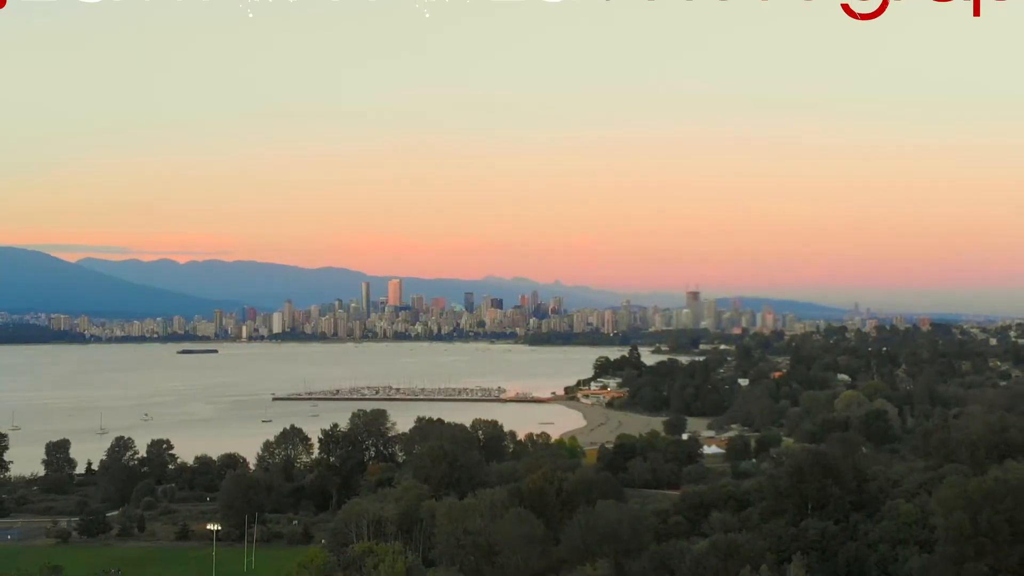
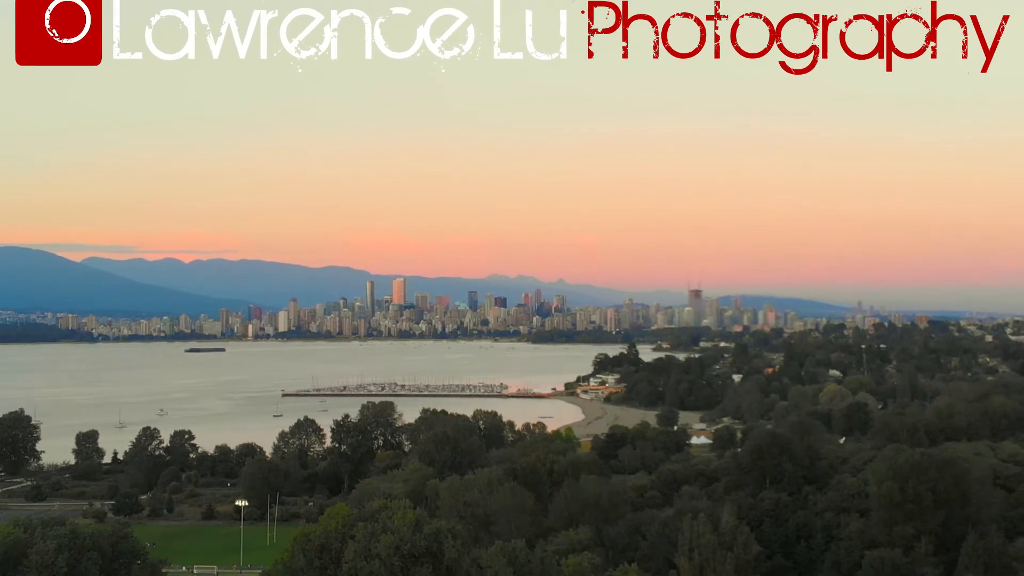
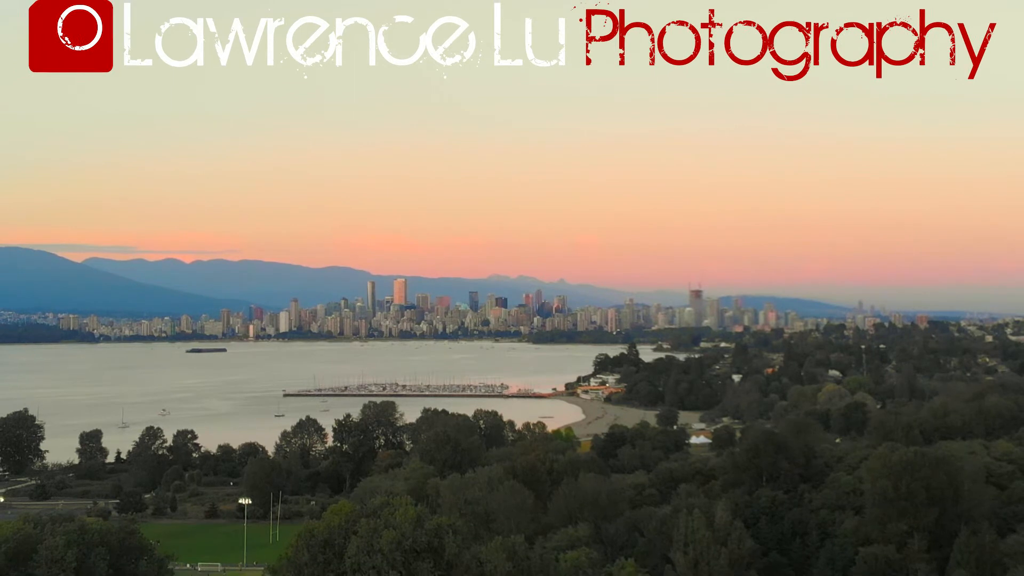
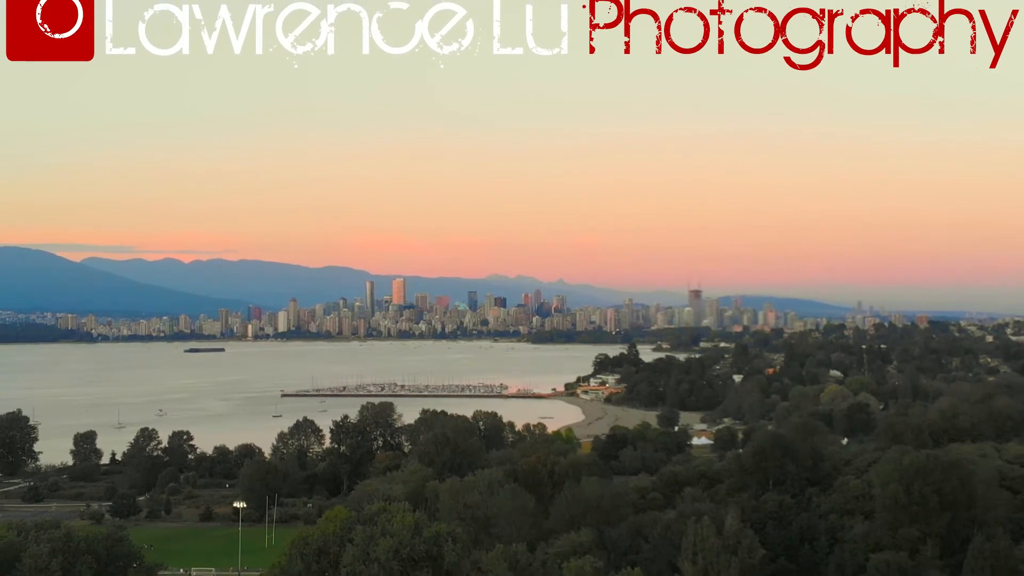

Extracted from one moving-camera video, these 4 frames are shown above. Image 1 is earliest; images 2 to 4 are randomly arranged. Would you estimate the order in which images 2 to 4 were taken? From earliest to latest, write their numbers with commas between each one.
4, 2, 3
